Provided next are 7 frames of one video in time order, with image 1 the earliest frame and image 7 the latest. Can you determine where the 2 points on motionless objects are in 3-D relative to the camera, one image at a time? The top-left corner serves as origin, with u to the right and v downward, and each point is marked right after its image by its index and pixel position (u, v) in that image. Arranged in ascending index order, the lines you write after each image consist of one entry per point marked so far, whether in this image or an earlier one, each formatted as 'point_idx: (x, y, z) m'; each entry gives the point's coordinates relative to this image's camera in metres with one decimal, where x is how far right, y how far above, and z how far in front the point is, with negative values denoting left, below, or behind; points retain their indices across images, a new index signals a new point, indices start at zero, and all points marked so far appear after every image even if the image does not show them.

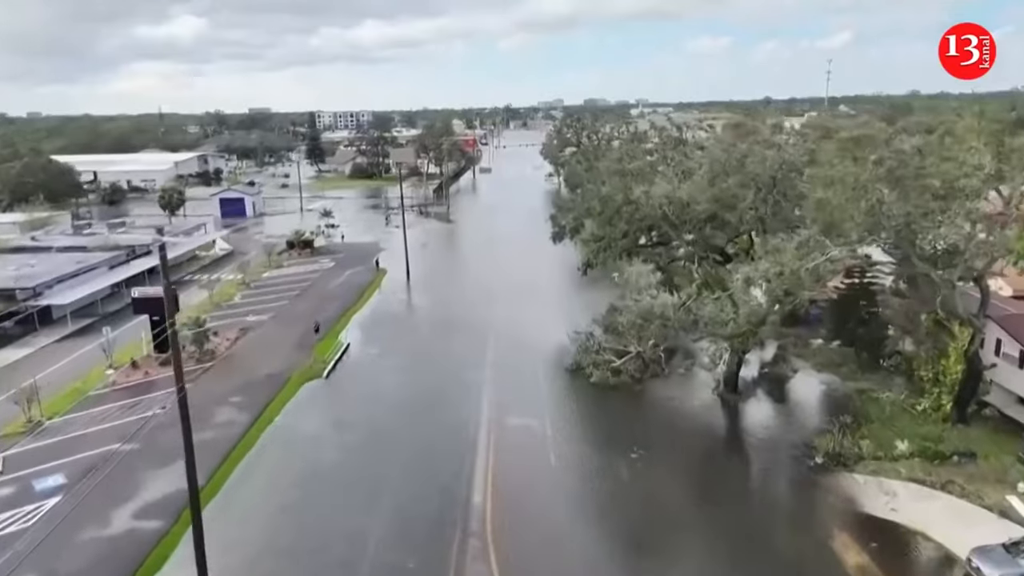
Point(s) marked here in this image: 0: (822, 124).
0: (+8.4, +4.4, +19.9) m
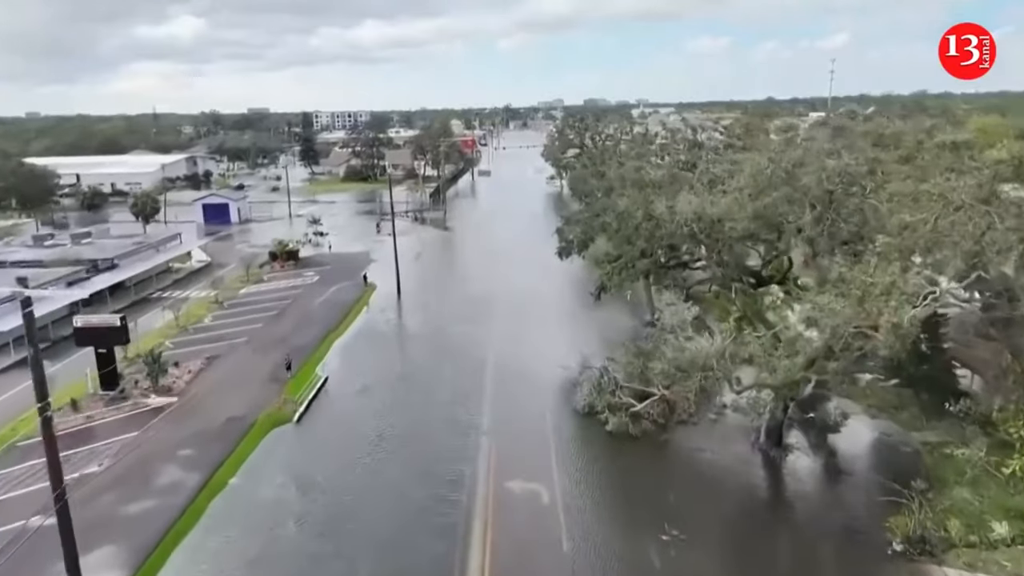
0: (+8.4, +3.8, +17.3) m
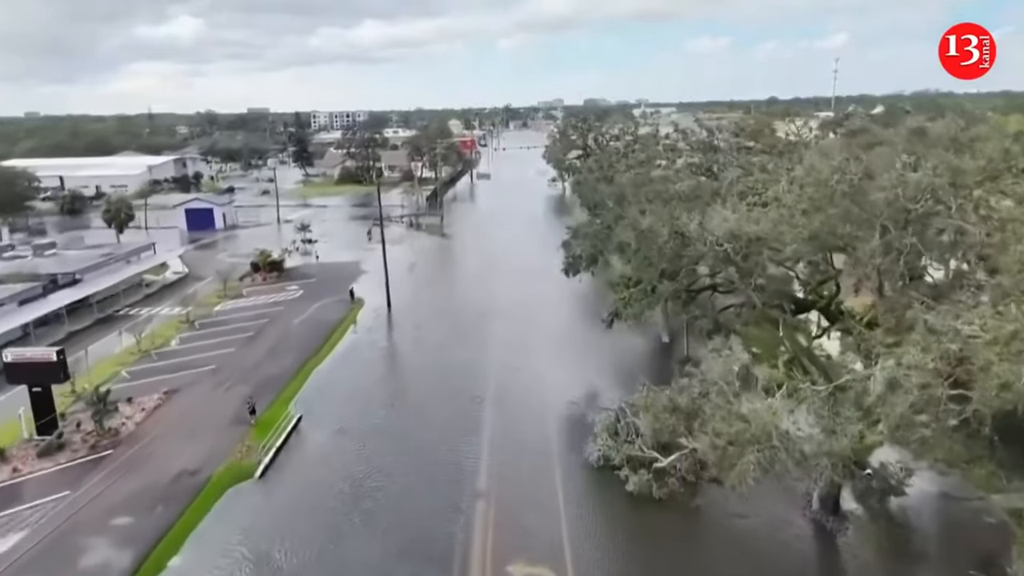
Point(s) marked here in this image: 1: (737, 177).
0: (+8.5, +3.2, +15.0) m
1: (+5.2, +2.6, +16.9) m
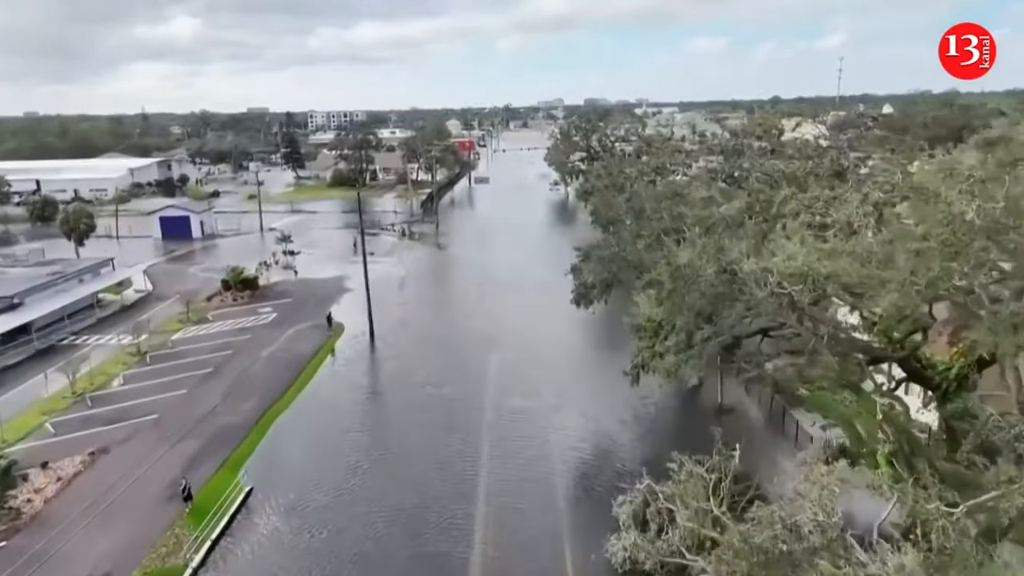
0: (+8.5, +2.5, +12.0) m
1: (+5.2, +1.8, +14.0) m
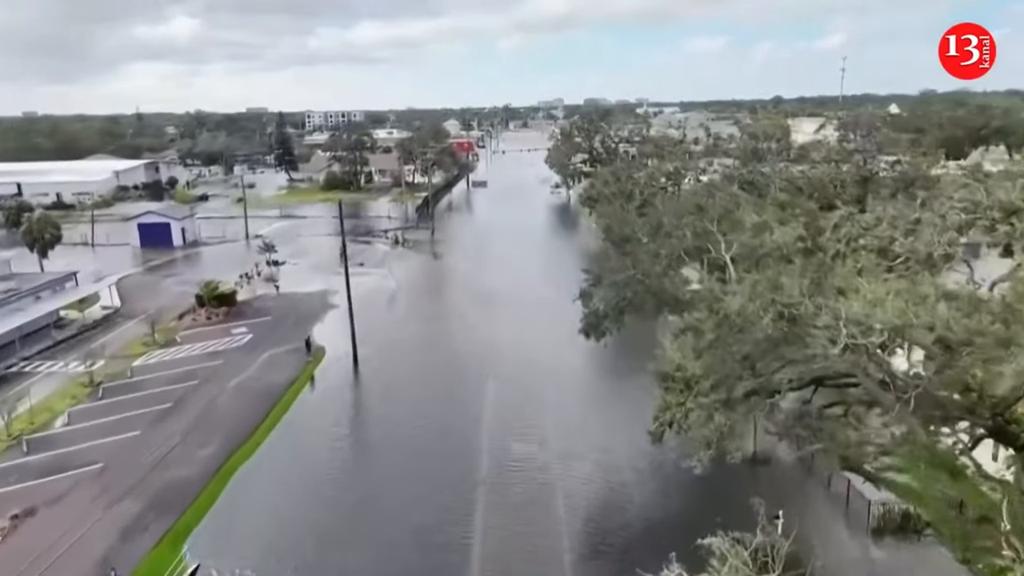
0: (+8.4, +2.0, +9.9) m
1: (+5.1, +1.3, +11.8) m
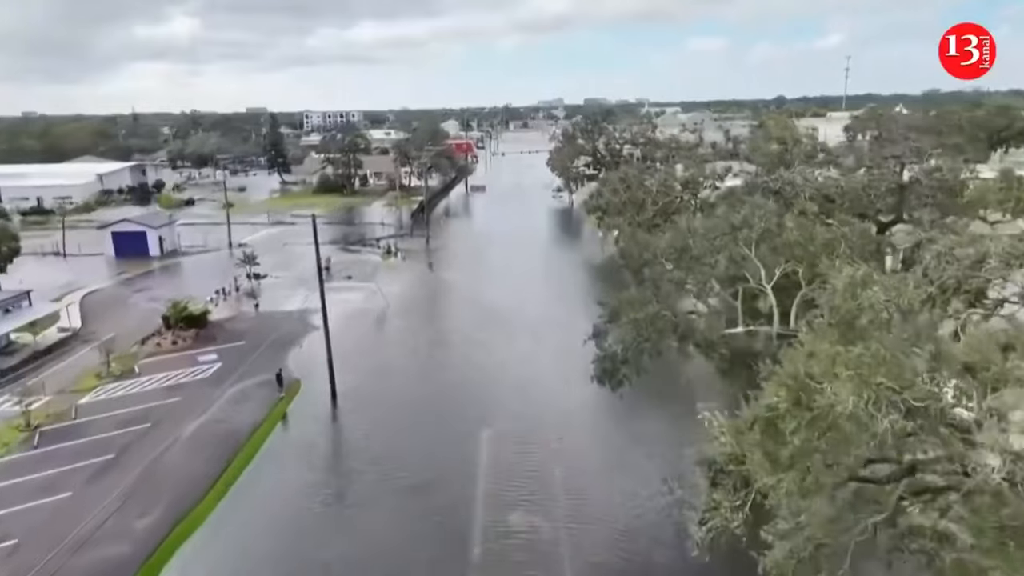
0: (+8.4, +1.4, +7.5) m
1: (+5.1, +0.7, +9.5) m
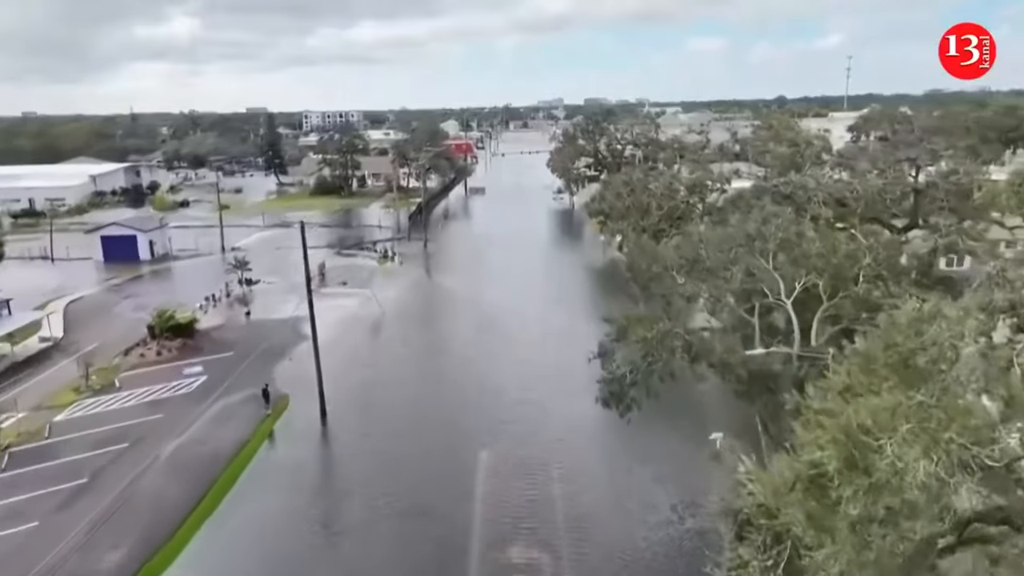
0: (+8.4, +1.1, +6.7) m
1: (+5.1, +0.5, +8.6) m
